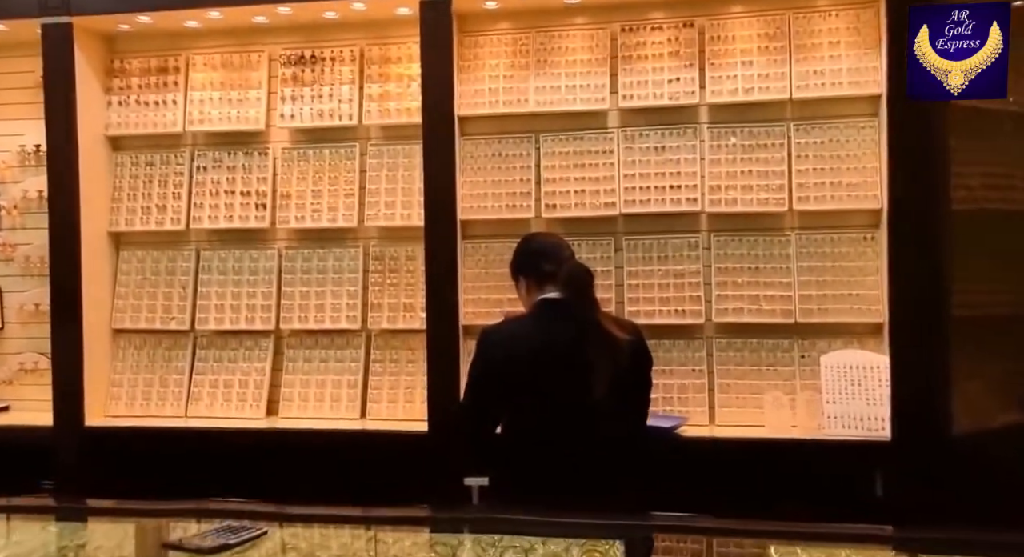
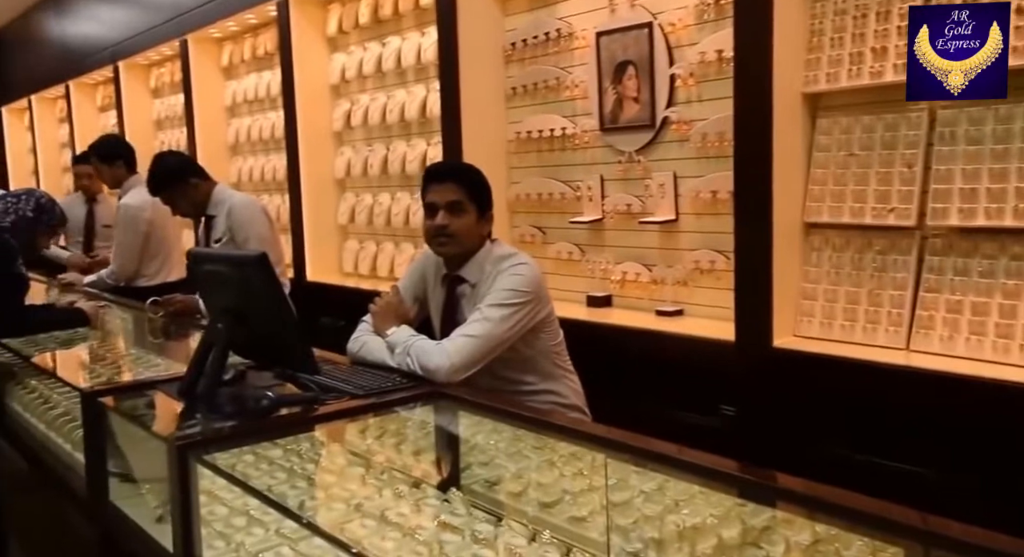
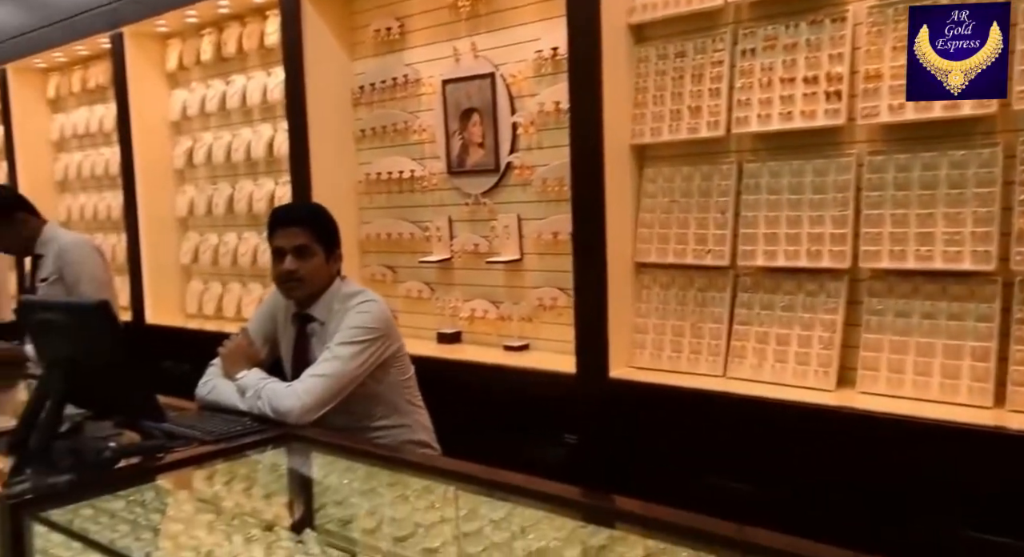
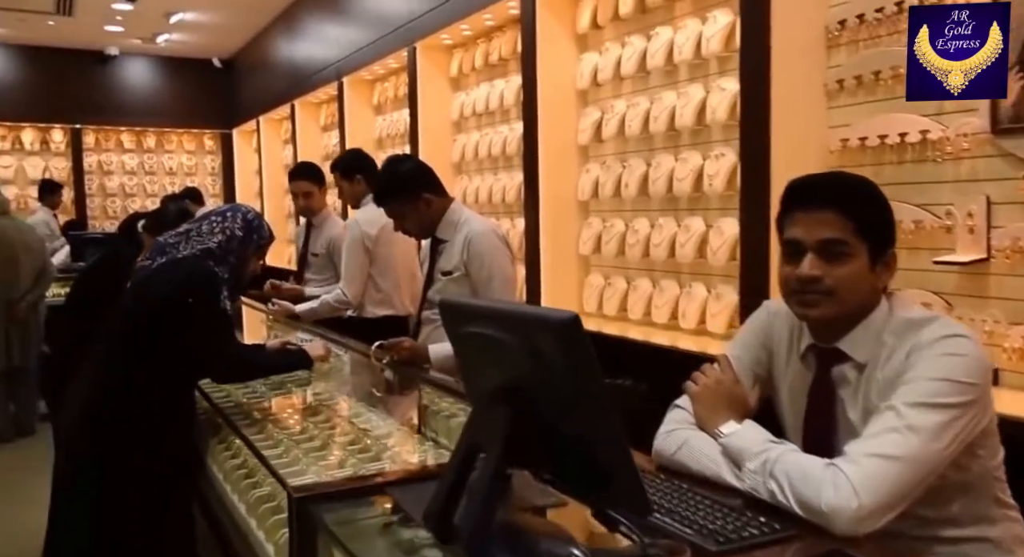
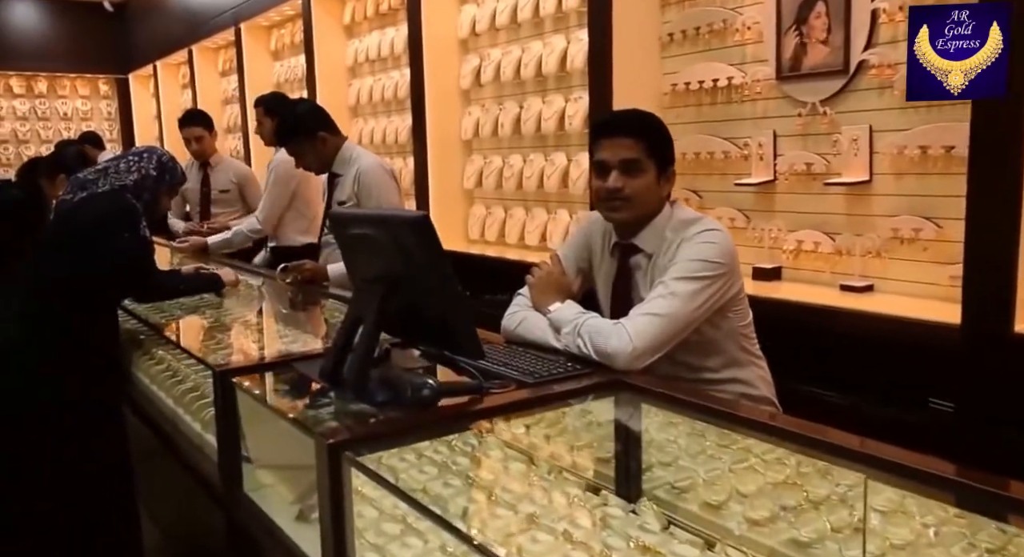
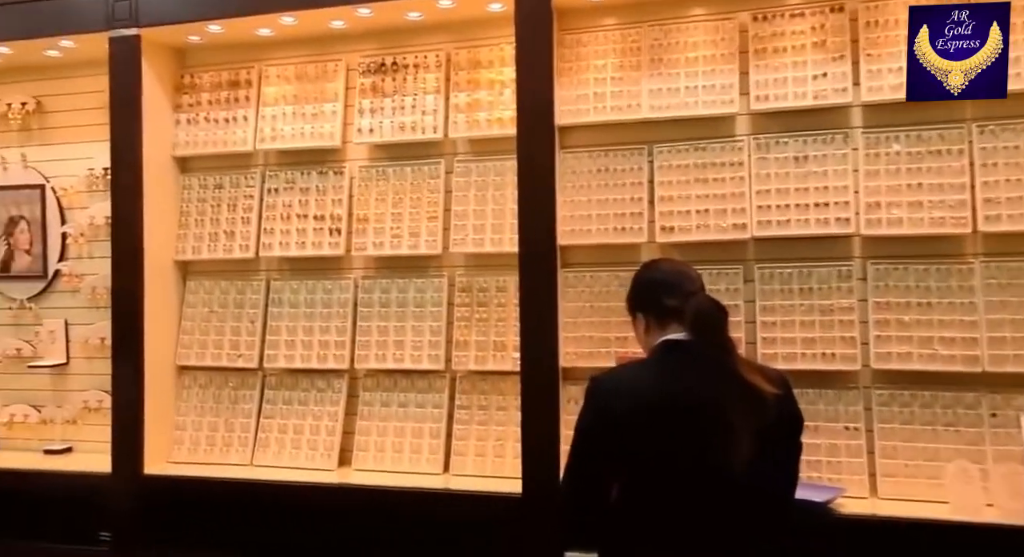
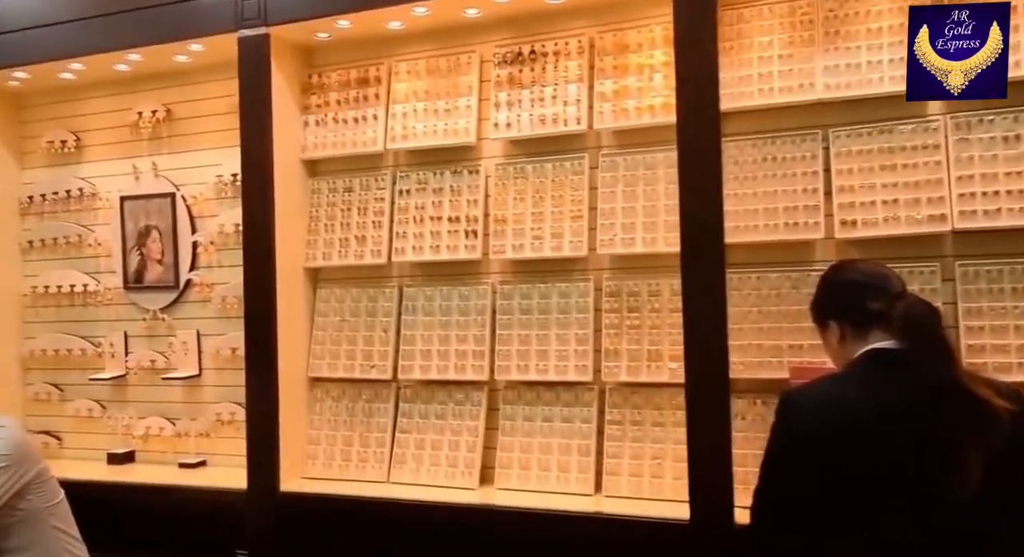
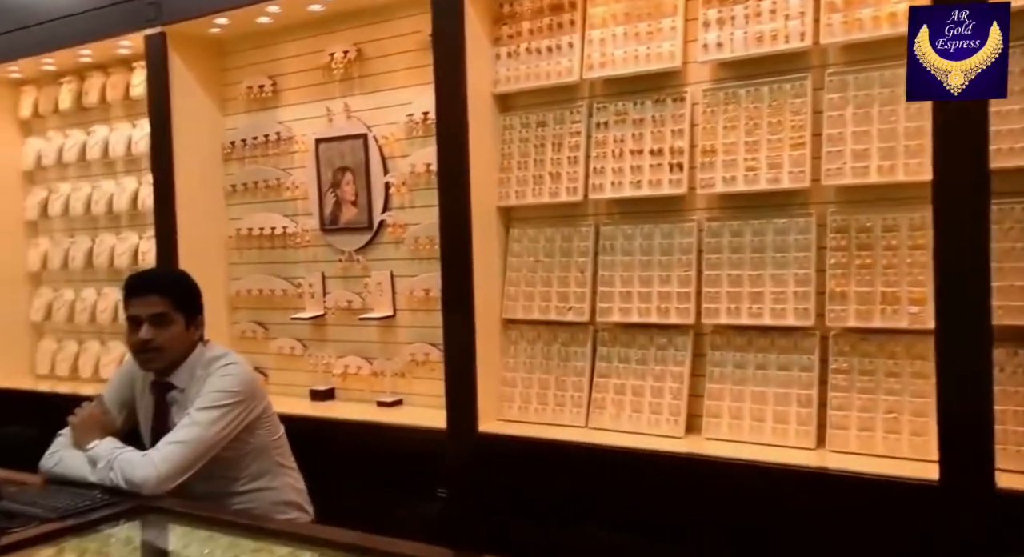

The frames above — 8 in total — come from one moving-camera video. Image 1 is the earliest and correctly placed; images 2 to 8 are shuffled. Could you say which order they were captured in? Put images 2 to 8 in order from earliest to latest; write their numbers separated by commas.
6, 7, 8, 3, 2, 5, 4
